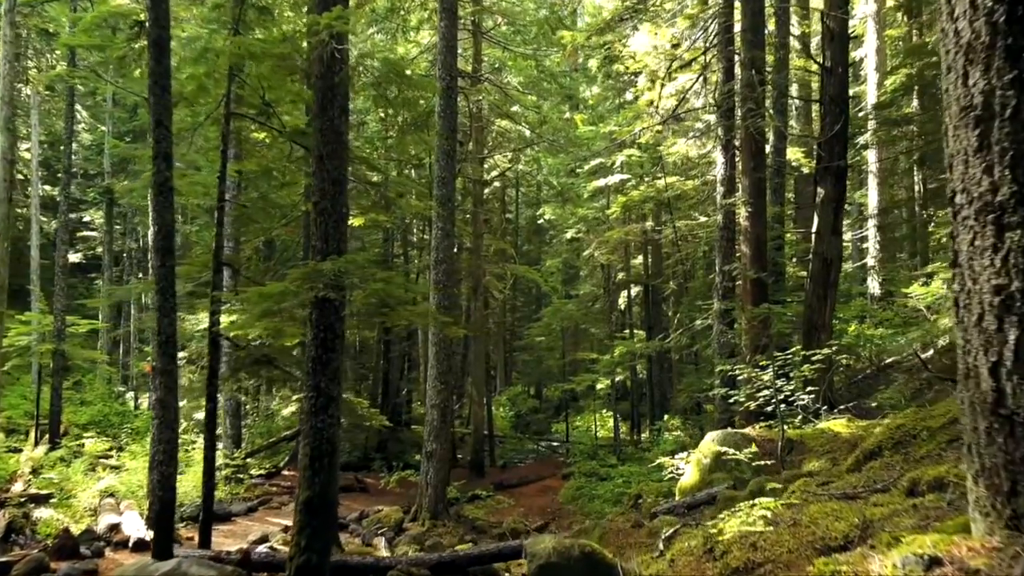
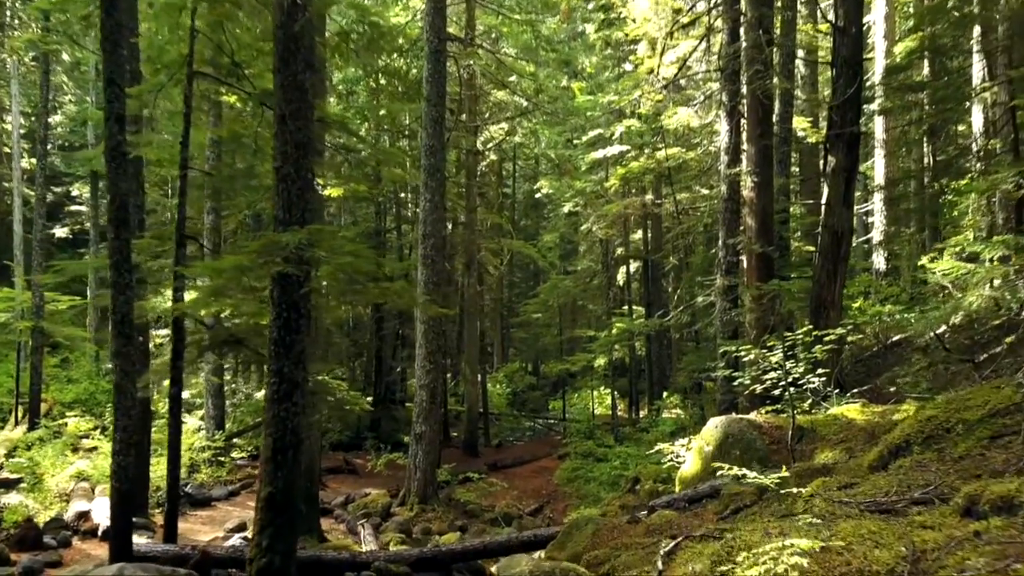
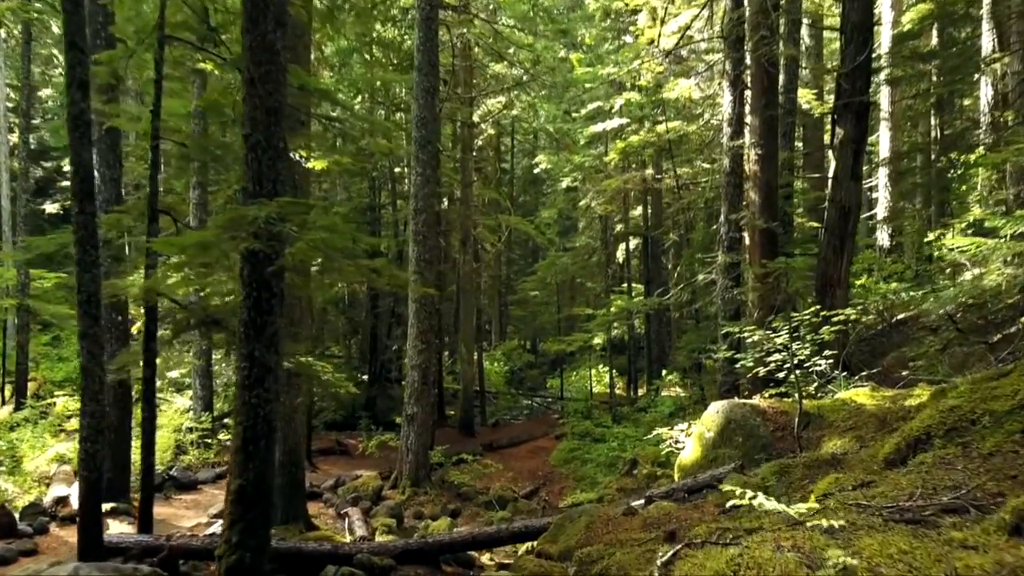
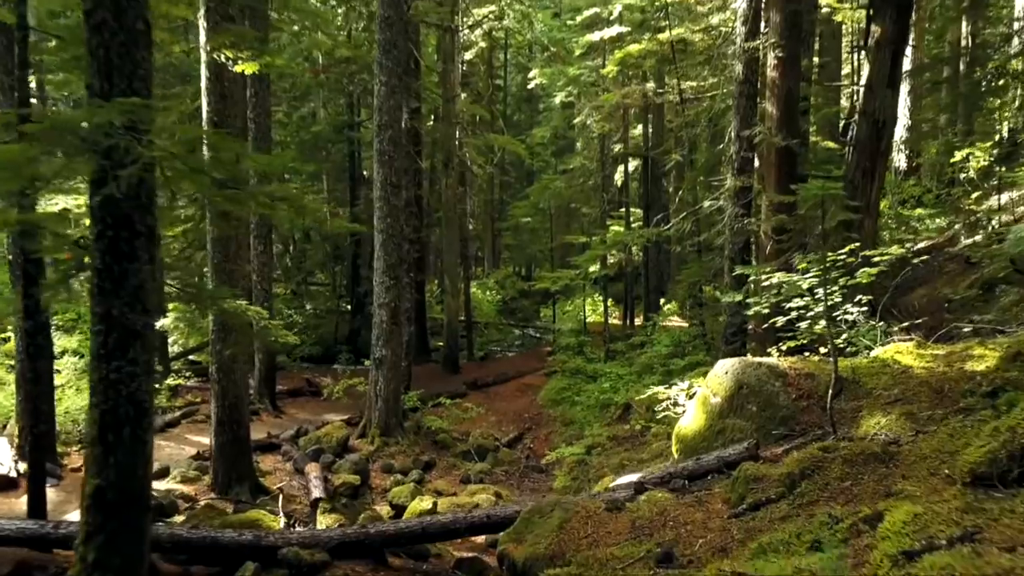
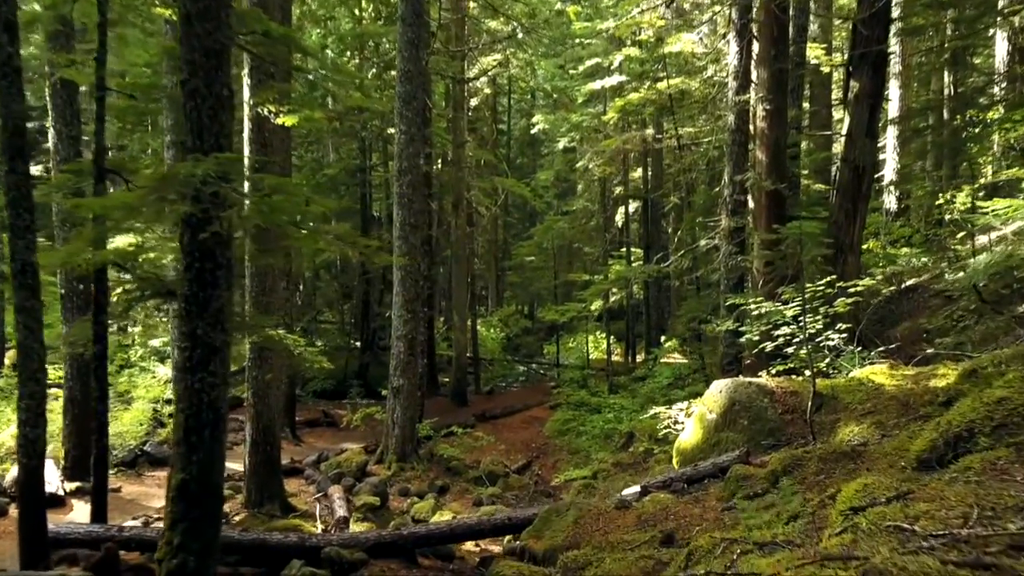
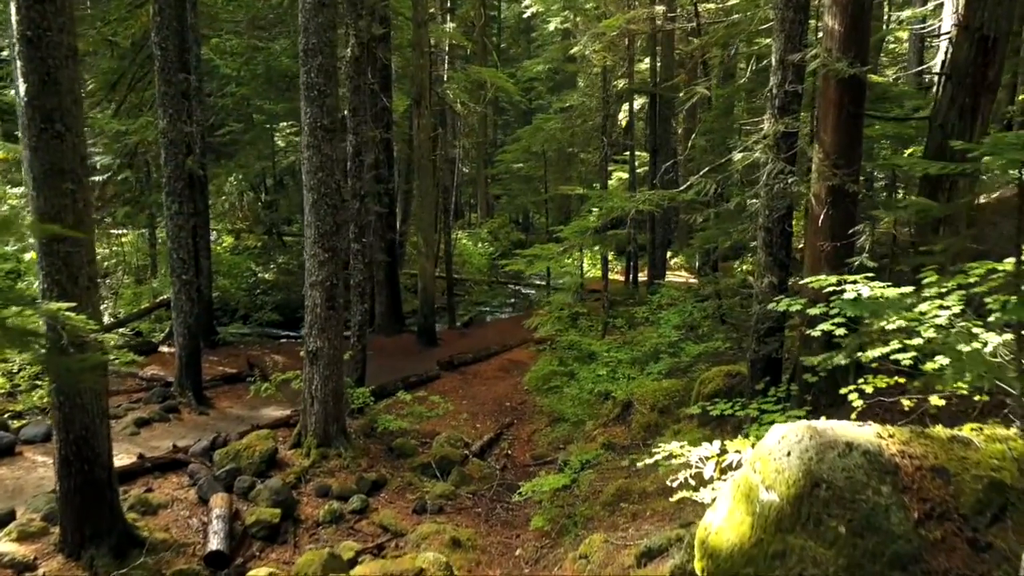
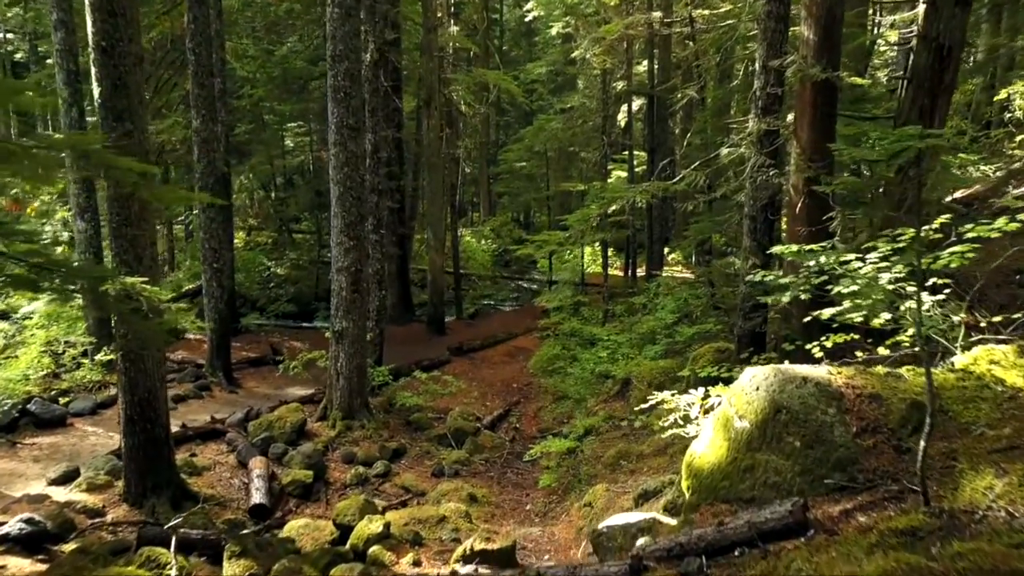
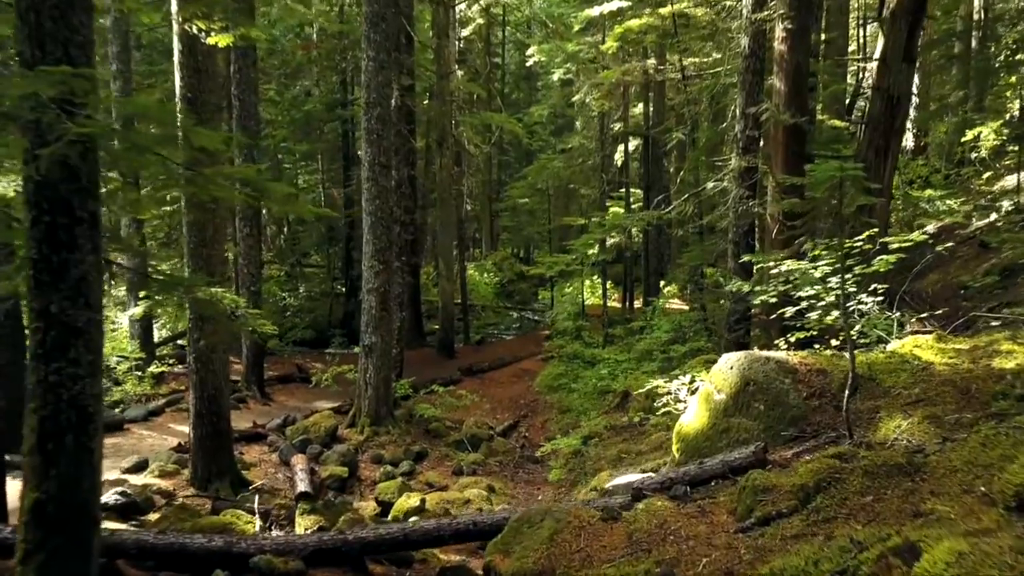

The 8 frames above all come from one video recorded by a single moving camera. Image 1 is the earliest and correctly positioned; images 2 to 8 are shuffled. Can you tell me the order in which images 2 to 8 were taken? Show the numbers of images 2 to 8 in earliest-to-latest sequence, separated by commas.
2, 3, 5, 4, 8, 7, 6
